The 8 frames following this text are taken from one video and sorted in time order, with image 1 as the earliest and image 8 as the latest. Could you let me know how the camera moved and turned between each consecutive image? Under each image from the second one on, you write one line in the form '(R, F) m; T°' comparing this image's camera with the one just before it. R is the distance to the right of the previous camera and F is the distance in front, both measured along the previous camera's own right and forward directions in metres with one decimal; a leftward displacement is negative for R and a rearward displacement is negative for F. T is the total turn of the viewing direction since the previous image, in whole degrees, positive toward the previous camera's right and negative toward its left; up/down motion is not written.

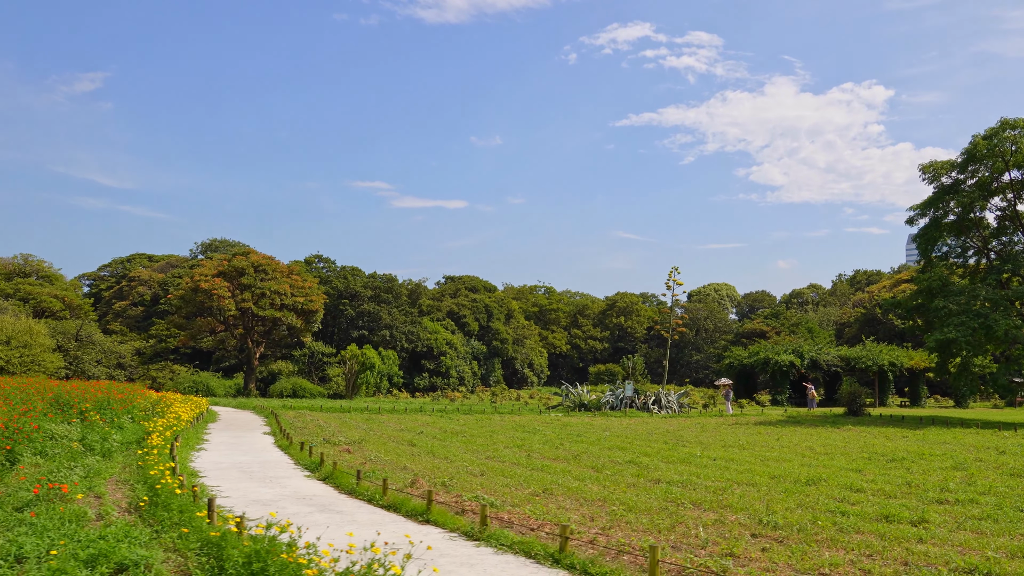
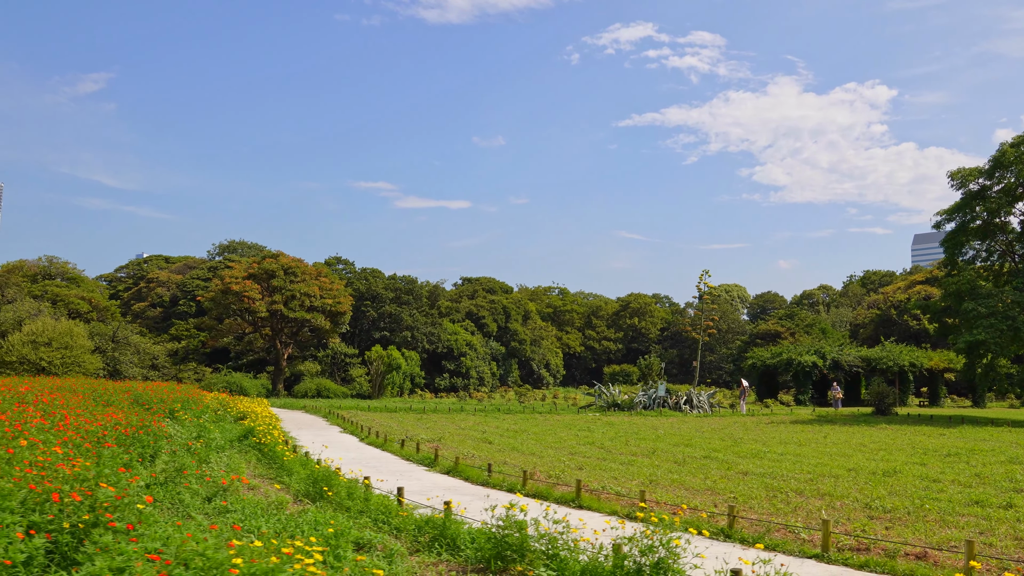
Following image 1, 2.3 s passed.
(-1.8, -0.9) m; 0°
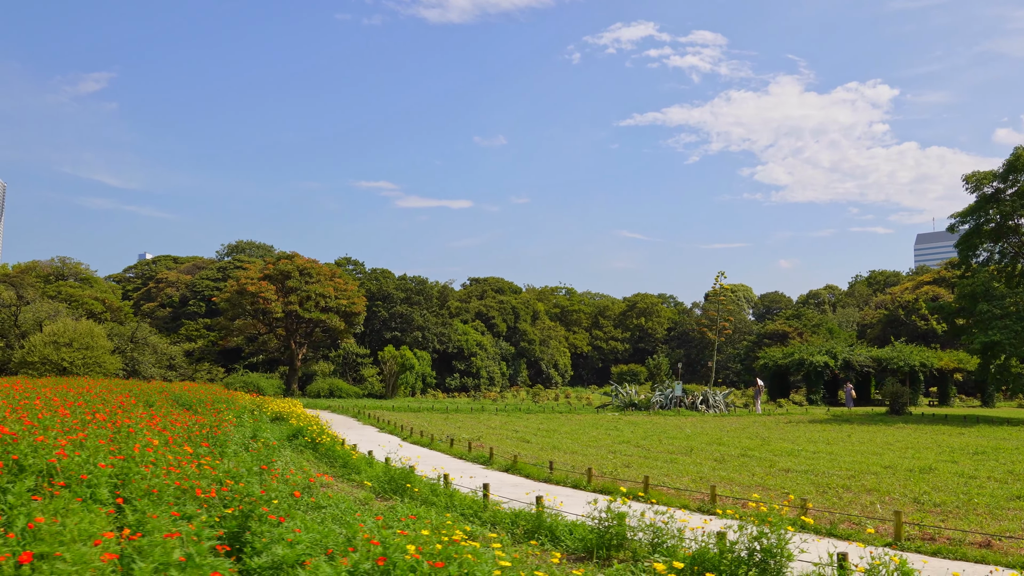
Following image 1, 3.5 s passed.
(-1.0, -0.5) m; 0°
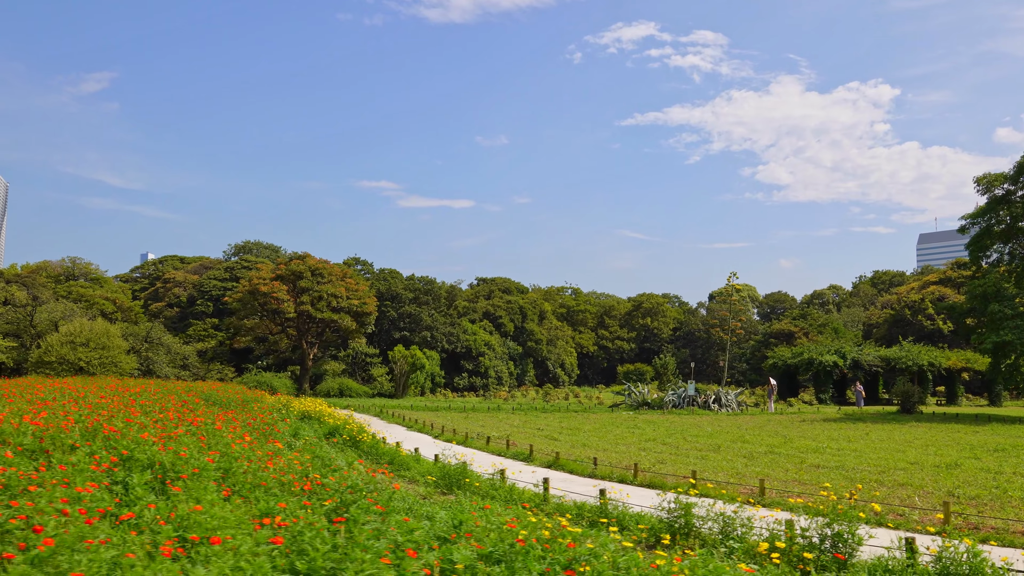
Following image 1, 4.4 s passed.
(-0.7, -0.4) m; 0°
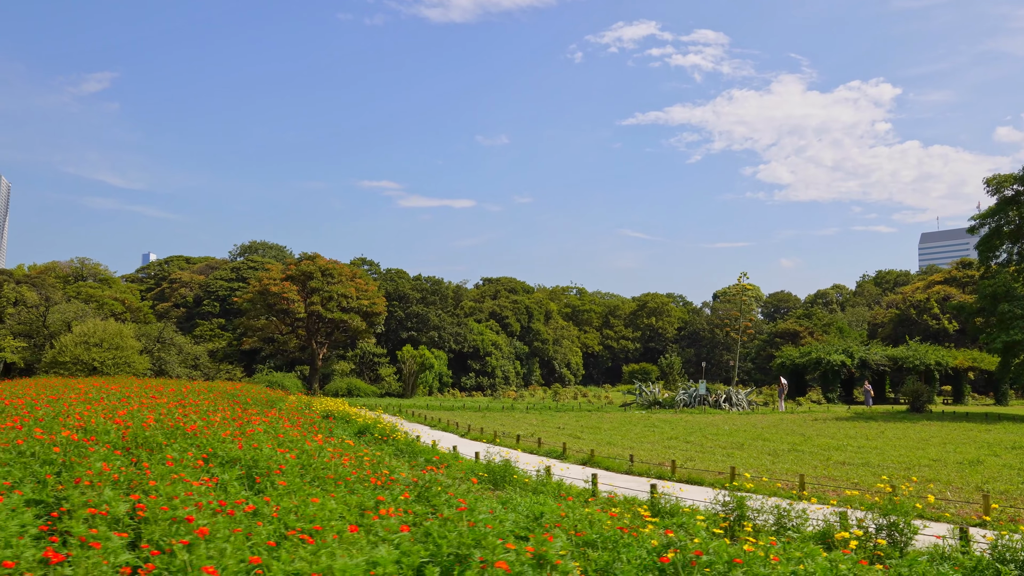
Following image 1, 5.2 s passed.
(-0.7, -0.3) m; 0°
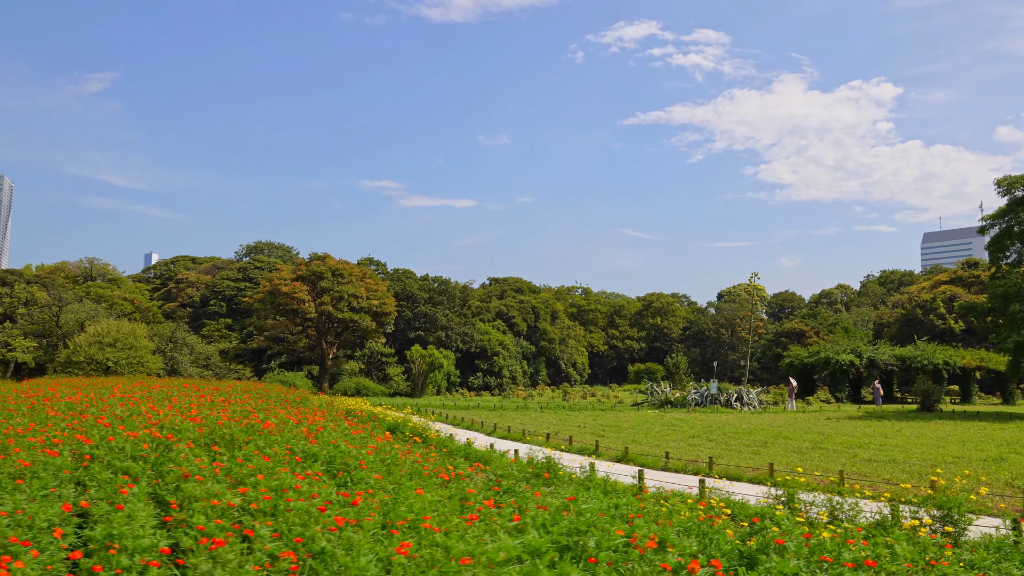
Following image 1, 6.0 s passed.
(-0.7, -0.3) m; 0°
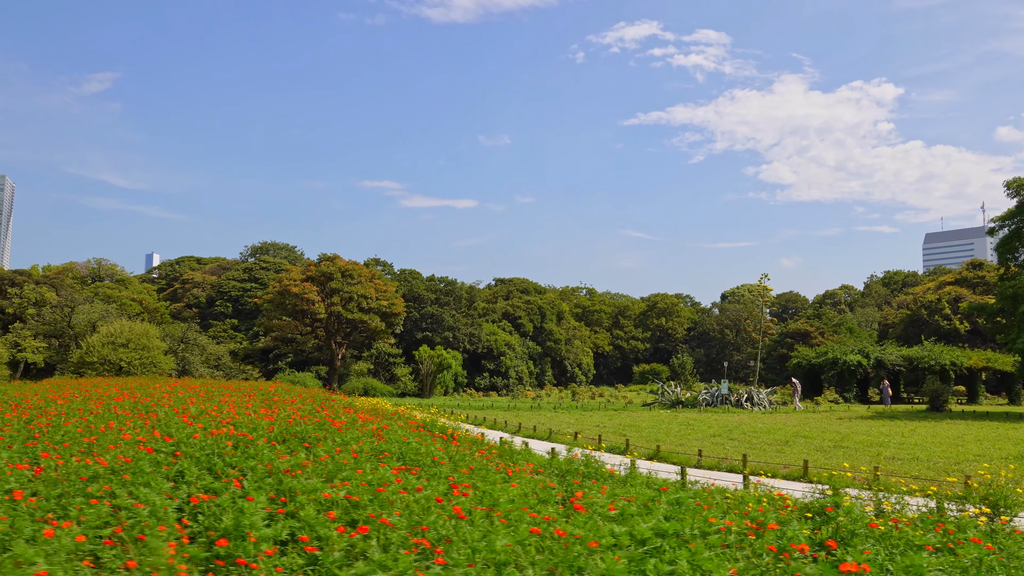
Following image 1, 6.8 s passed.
(-0.7, -0.3) m; 0°
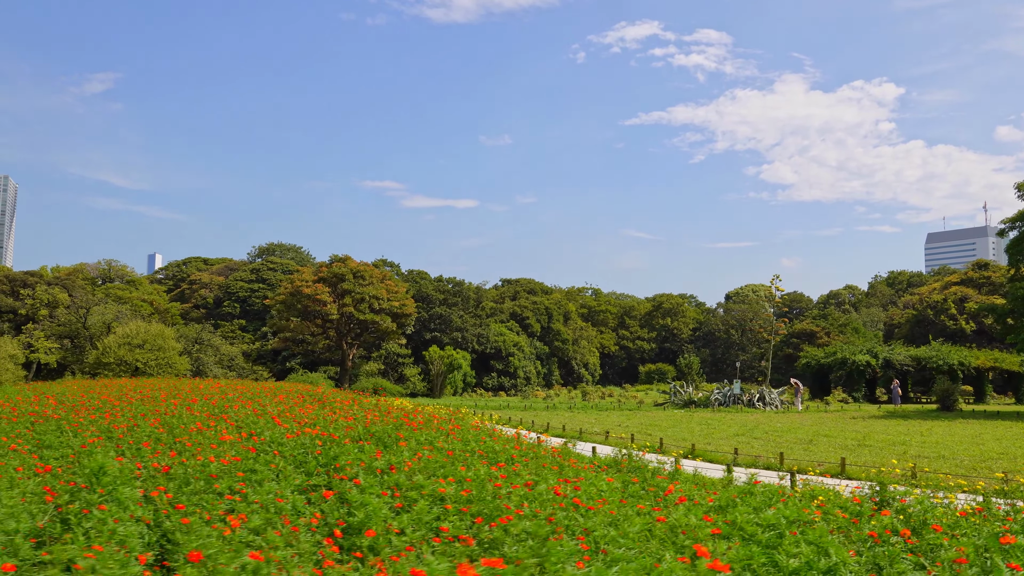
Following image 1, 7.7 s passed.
(-0.8, -0.4) m; 0°
